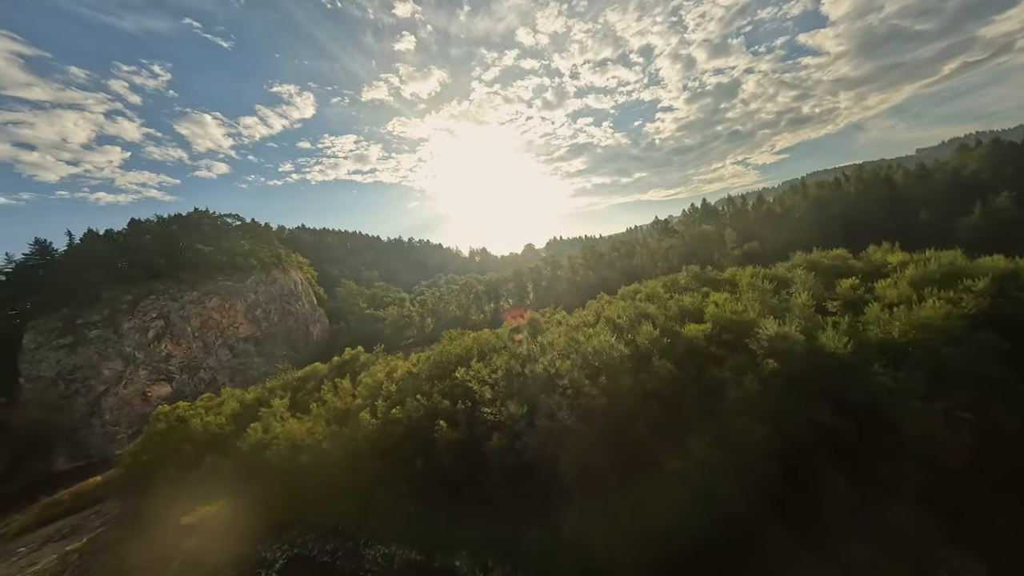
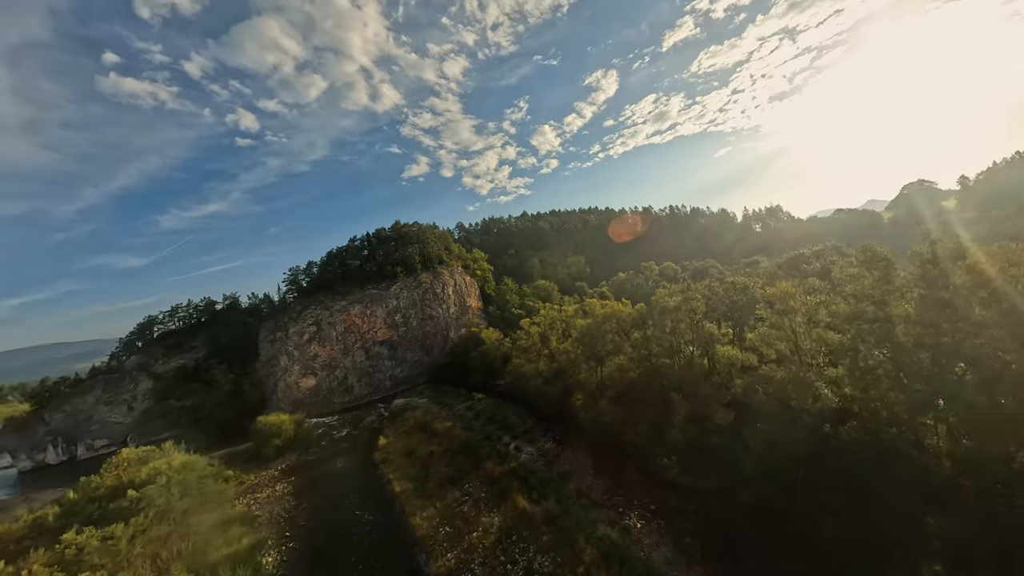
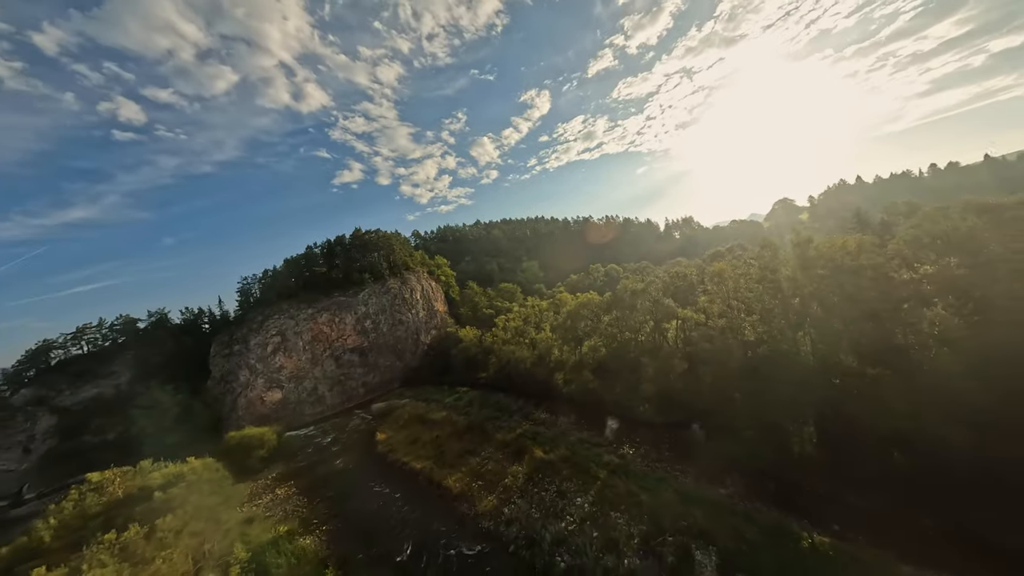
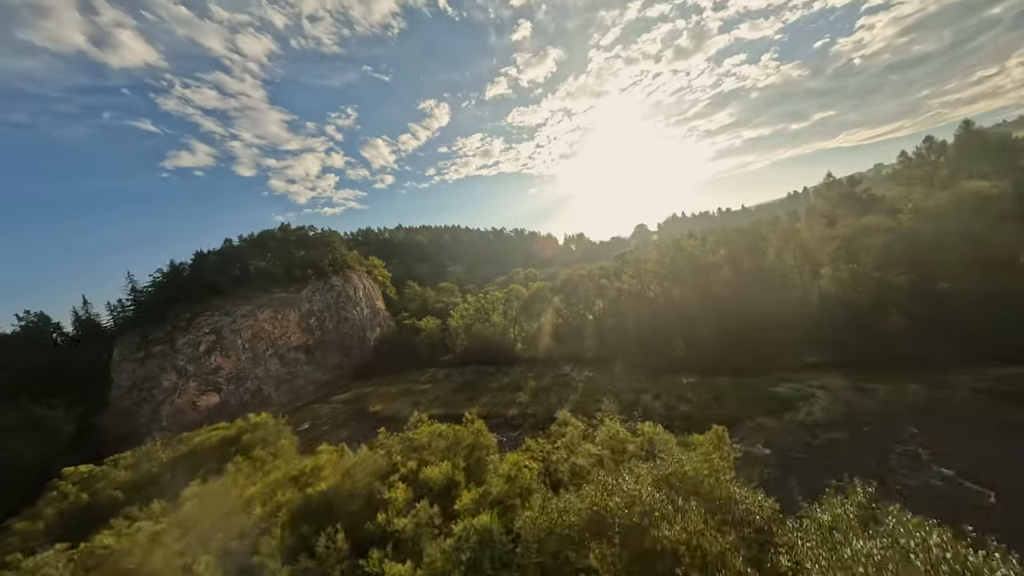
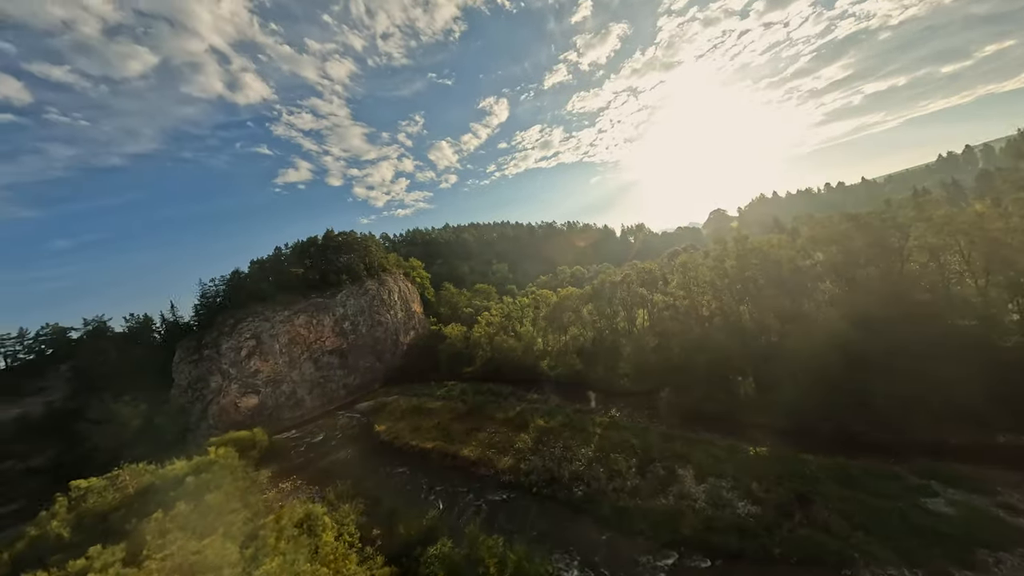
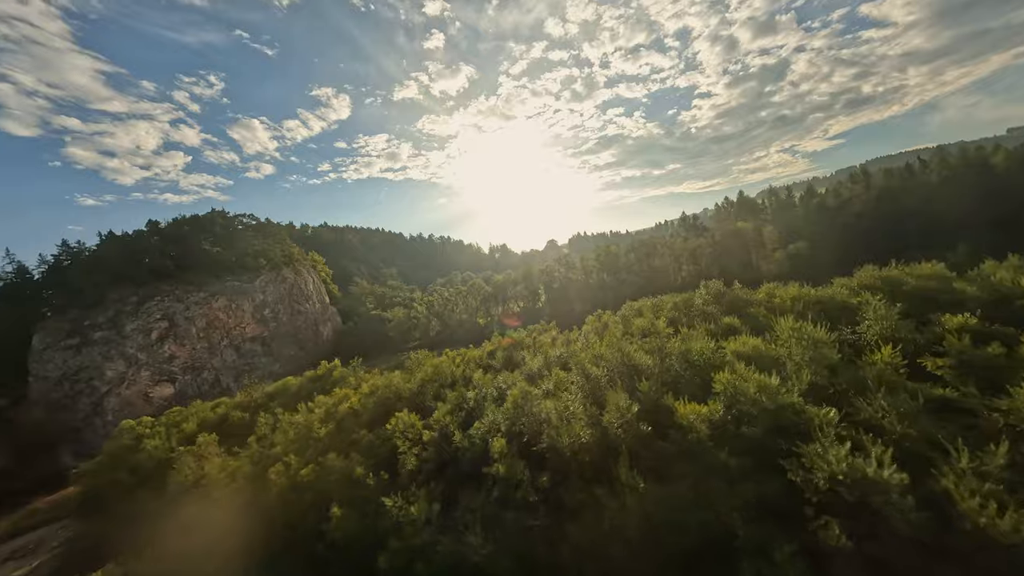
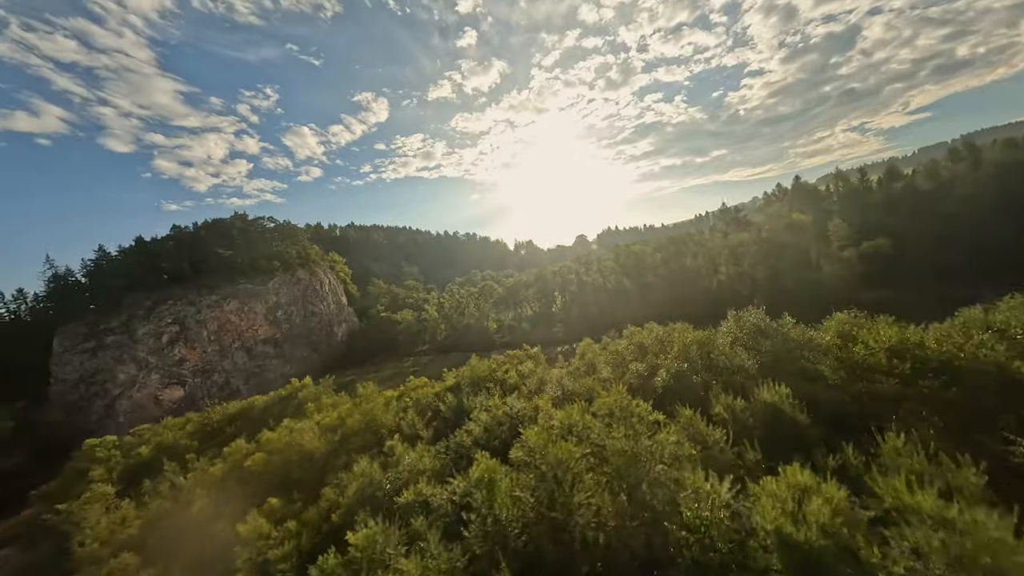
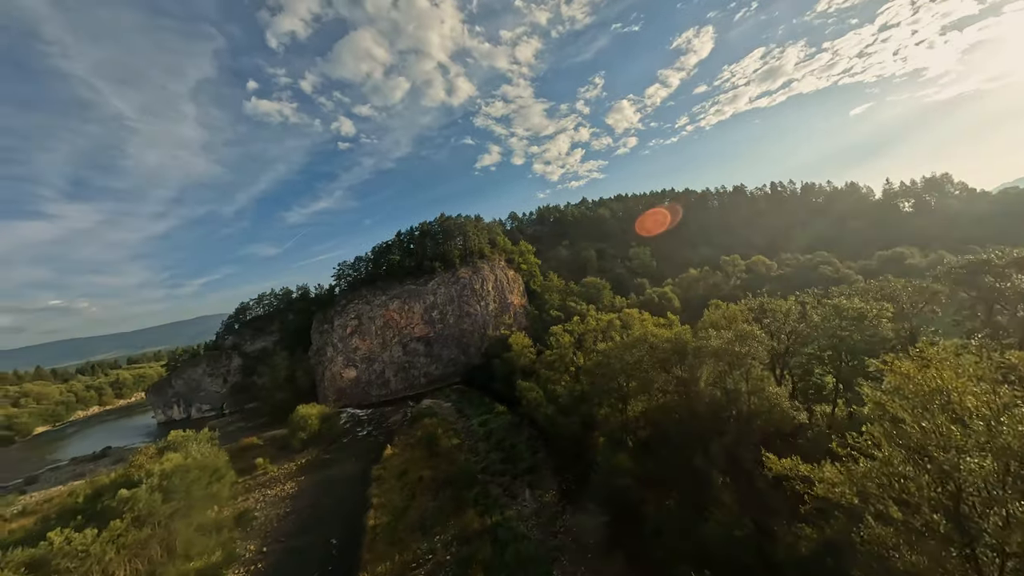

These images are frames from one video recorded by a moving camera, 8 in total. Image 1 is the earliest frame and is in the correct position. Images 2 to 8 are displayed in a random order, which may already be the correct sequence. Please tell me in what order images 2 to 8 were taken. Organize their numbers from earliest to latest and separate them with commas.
6, 7, 4, 5, 3, 2, 8
